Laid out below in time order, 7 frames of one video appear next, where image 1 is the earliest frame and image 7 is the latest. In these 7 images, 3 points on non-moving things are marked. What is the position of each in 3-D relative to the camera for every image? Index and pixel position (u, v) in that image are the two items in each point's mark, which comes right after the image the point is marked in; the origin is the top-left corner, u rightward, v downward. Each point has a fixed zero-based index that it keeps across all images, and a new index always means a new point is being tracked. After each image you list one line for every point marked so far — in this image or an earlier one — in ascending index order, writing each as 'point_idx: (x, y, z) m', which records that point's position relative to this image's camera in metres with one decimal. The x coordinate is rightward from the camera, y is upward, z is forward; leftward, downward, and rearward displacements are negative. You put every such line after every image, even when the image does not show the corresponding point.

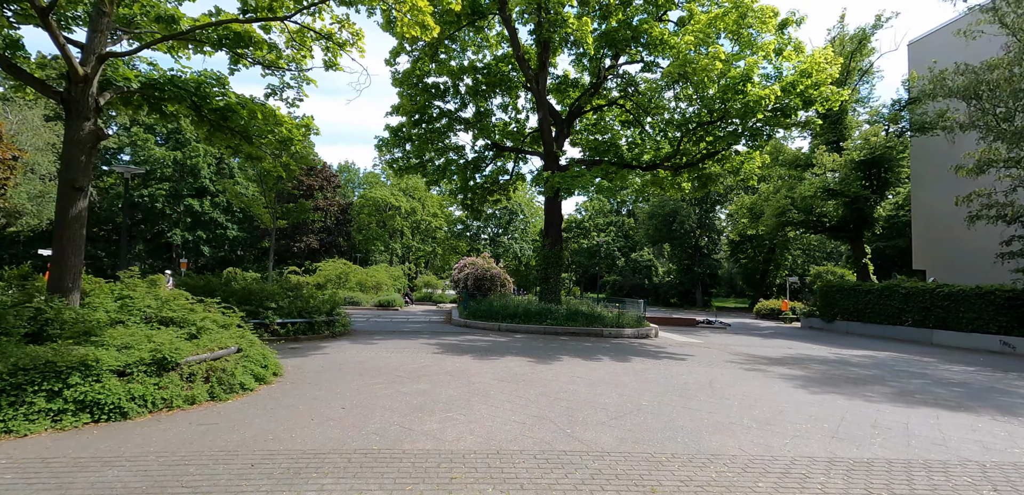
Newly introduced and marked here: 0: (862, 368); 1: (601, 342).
0: (+7.5, -2.6, +10.8) m
1: (+2.2, -2.4, +13.0) m
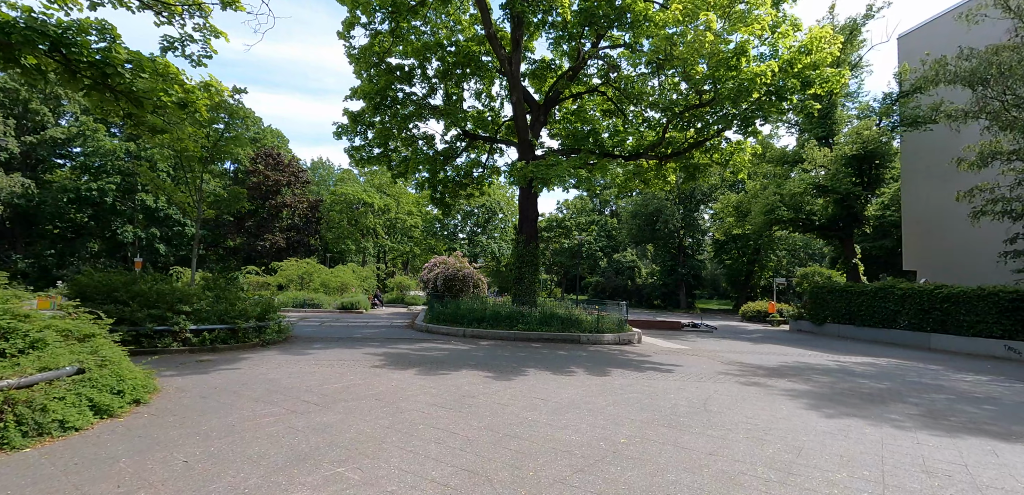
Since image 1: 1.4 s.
0: (+6.8, -2.5, +9.5) m
1: (+1.4, -2.3, +11.5) m
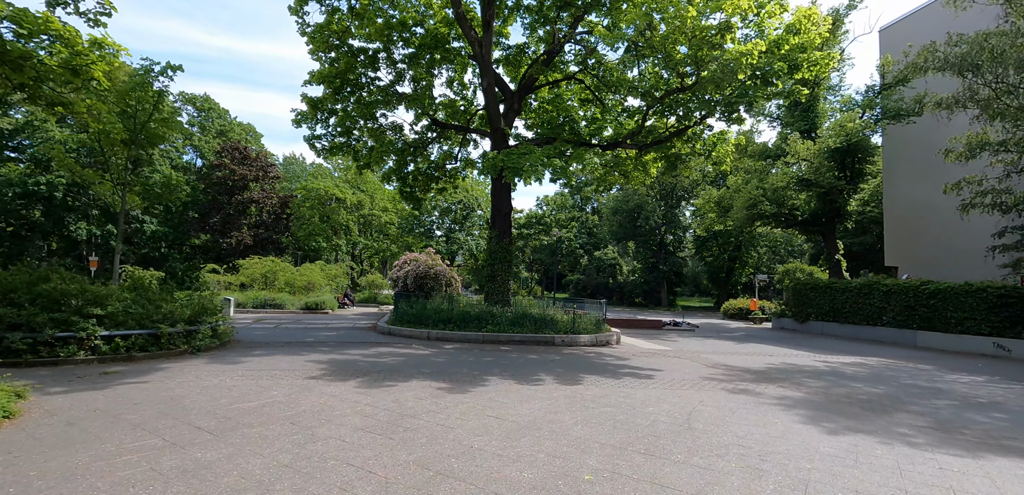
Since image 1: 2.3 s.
0: (+6.1, -2.4, +8.8) m
1: (+0.7, -2.2, +10.6) m
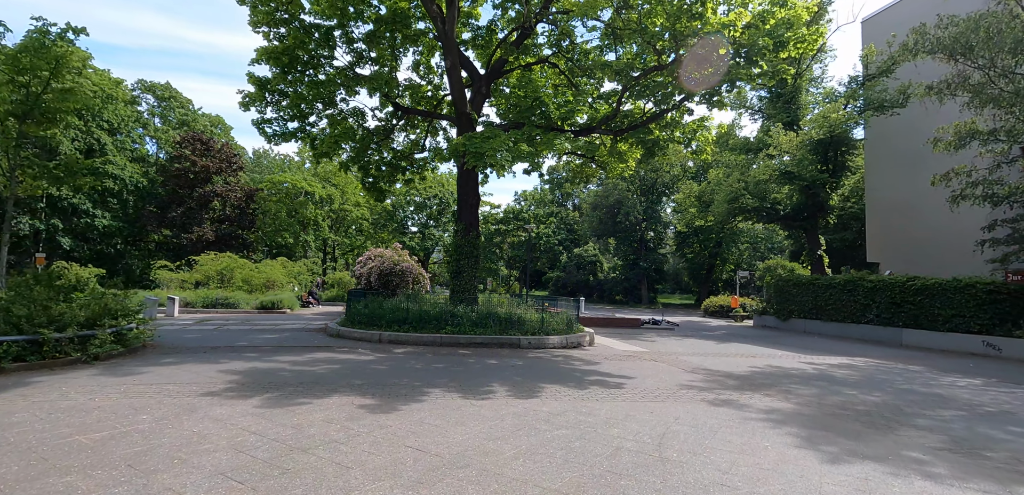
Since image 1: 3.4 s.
0: (+5.4, -2.2, +7.9) m
1: (-0.1, -2.0, +9.5) m
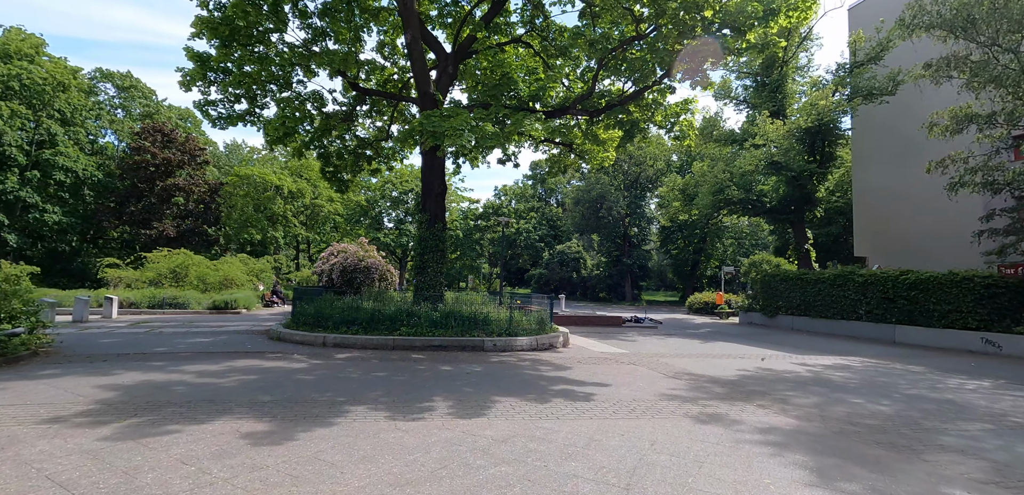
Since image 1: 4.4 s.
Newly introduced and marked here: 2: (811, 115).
0: (+4.8, -2.0, +6.9) m
1: (-0.7, -1.9, +8.3) m
2: (+11.8, +5.2, +20.0) m
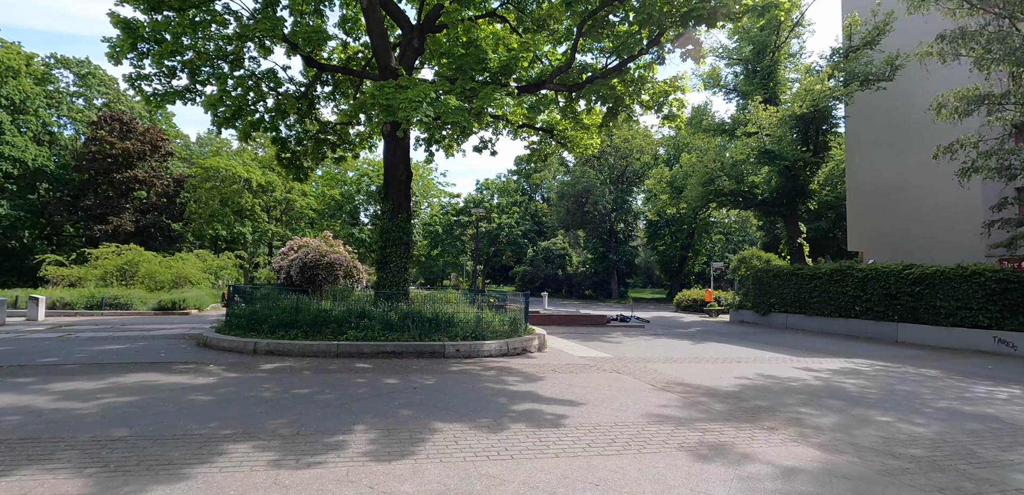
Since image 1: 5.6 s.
0: (+4.3, -1.9, +5.7) m
1: (-1.3, -1.7, +7.0) m
2: (+11.0, +5.4, +18.9) m
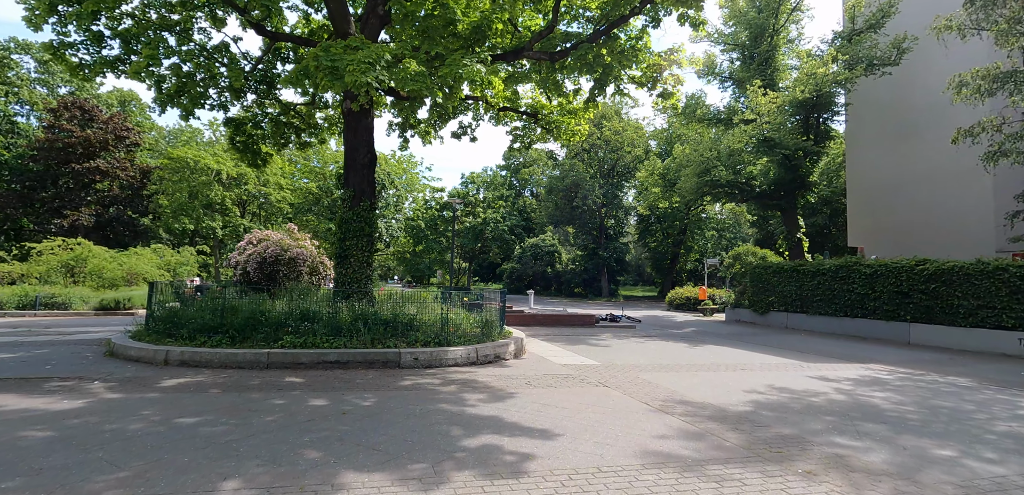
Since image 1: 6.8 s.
0: (+3.9, -1.8, +4.5) m
1: (-1.7, -1.6, +5.7) m
2: (+10.3, +5.6, +17.8) m
